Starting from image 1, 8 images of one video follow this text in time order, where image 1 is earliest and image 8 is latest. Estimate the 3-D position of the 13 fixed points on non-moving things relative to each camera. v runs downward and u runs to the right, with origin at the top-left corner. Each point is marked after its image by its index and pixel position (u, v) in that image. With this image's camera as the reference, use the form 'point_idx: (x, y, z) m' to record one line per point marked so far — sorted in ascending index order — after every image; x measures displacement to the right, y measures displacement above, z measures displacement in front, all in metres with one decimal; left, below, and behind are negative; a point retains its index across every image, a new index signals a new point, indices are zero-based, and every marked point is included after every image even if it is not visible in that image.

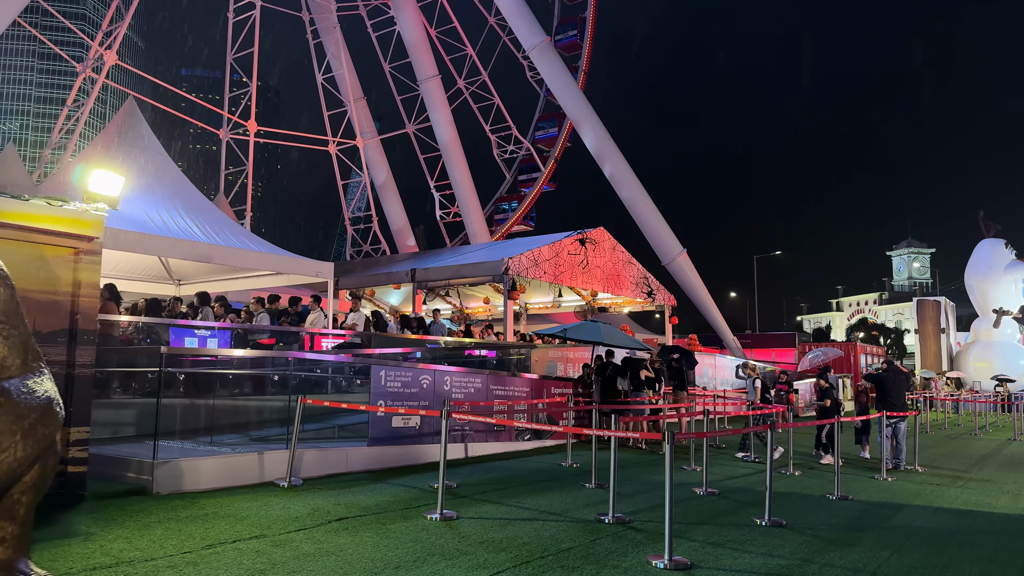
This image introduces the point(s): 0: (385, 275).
0: (-3.3, +0.3, +19.4) m
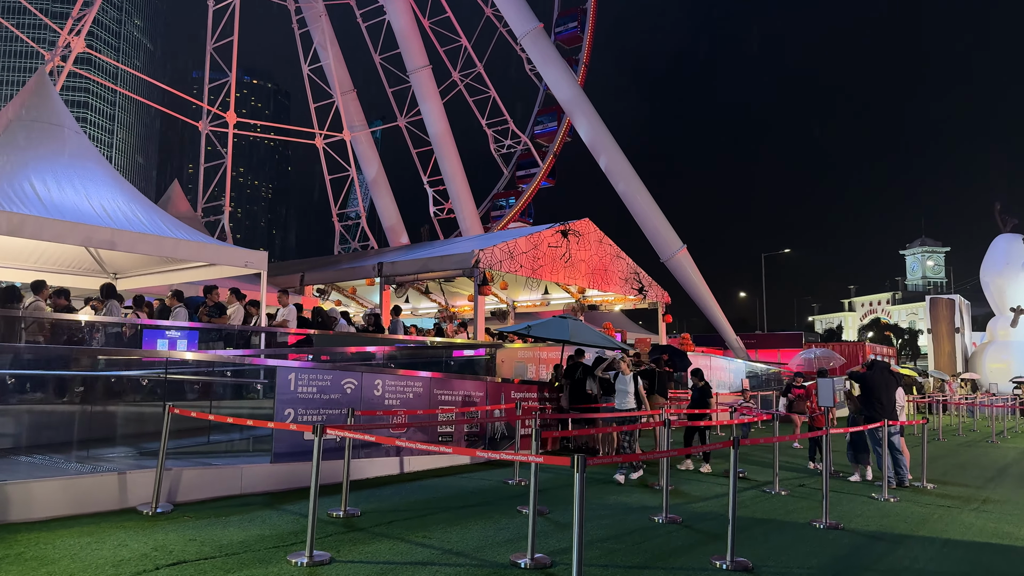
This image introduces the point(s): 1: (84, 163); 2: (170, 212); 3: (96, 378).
0: (-3.9, +0.5, +18.1) m
1: (-6.4, +2.0, +11.2) m
2: (-8.1, +1.8, +17.6) m
3: (-3.9, -0.8, +7.0) m
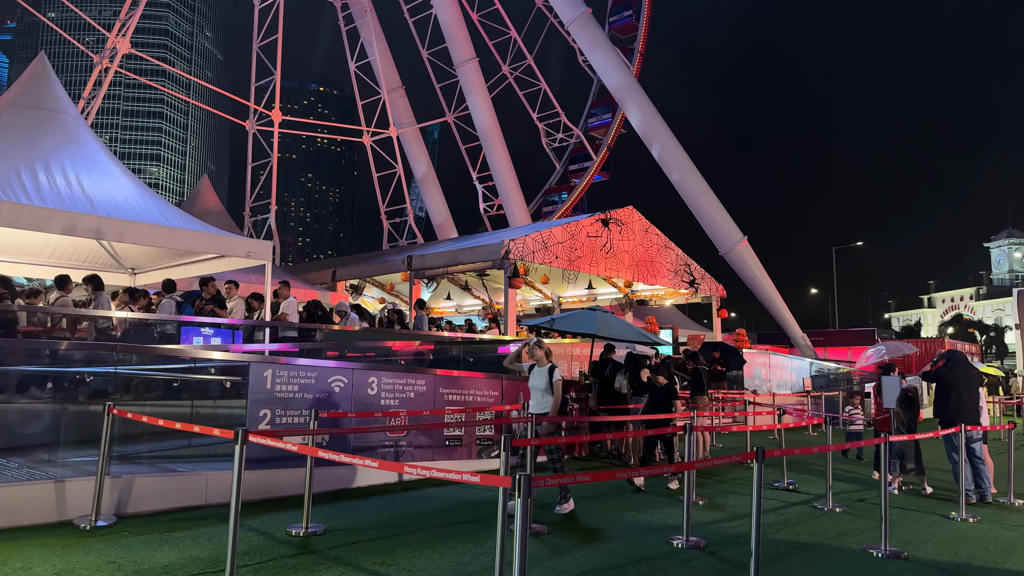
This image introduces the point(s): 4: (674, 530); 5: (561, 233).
0: (-3.0, +0.6, +17.4) m
1: (-6.2, +2.1, +10.7) m
2: (-7.3, +1.9, +17.3) m
3: (-3.9, -0.7, +6.3) m
4: (+1.4, -2.1, +6.3) m
5: (+1.1, +1.2, +16.5) m
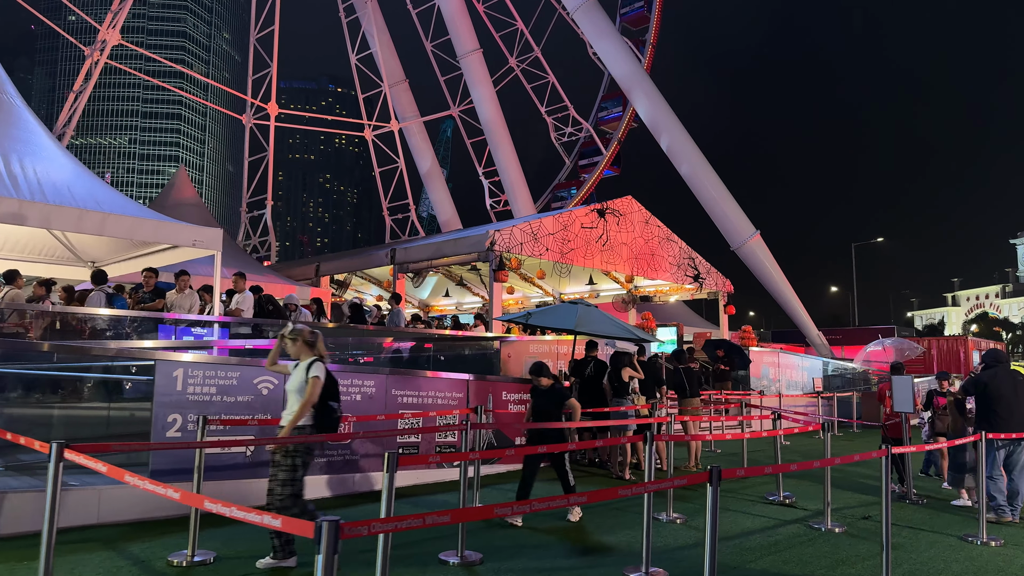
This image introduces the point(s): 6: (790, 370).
0: (-3.3, +0.7, +16.5) m
1: (-6.6, +2.2, +9.9) m
2: (-7.5, +2.0, +16.5) m
3: (-4.4, -0.6, +5.5) m
4: (+0.9, -1.9, +5.3) m
5: (+0.9, +1.3, +15.5) m
6: (+6.9, -2.0, +18.4) m
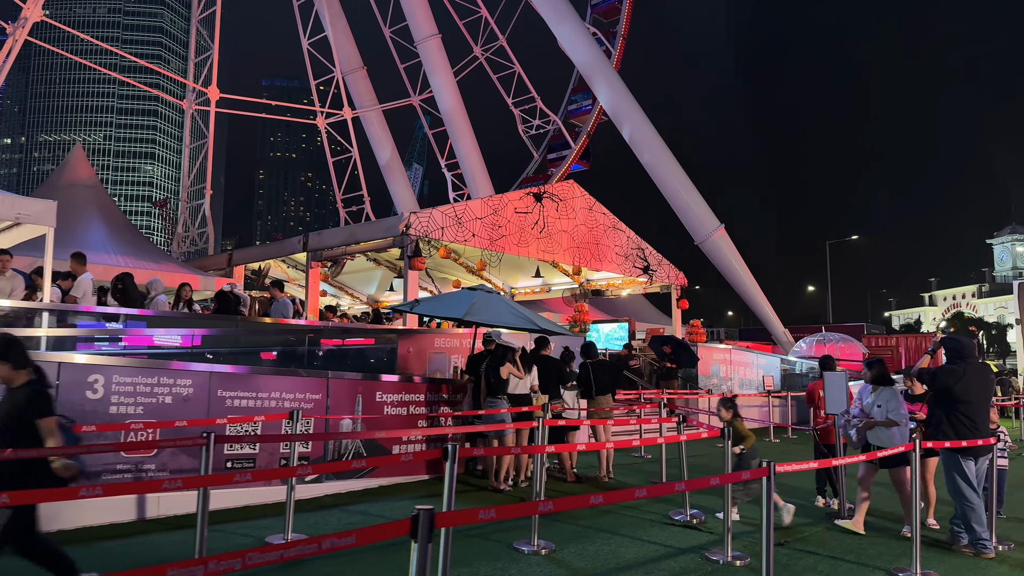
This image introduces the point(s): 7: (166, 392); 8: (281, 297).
0: (-4.7, +0.9, +15.1) m
1: (-7.9, +2.4, +8.5) m
2: (-9.0, +2.2, +15.0) m
3: (-5.7, -0.4, +4.0) m
4: (-0.4, -1.7, +4.0) m
5: (-0.6, +1.5, +14.2) m
6: (+5.3, -1.8, +17.2) m
7: (-2.9, -0.9, +6.3) m
8: (-3.3, -0.1, +10.7) m
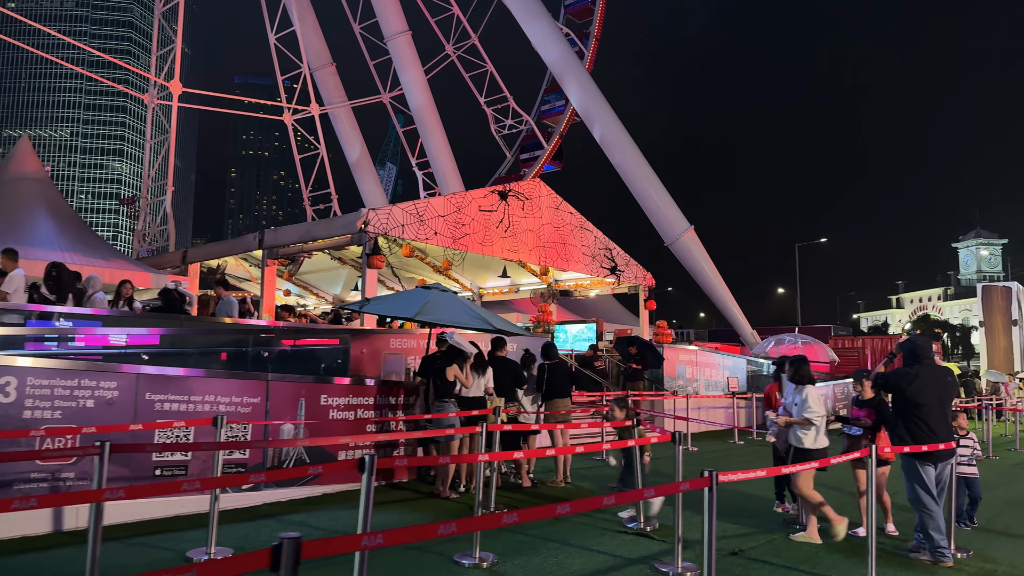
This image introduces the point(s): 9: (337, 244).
0: (-5.5, +0.9, +14.6) m
1: (-8.4, +2.4, +7.9) m
2: (-9.7, +2.2, +14.4) m
3: (-6.0, -0.4, +3.6) m
4: (-0.7, -1.7, +3.7) m
5: (-1.3, +1.5, +13.9) m
6: (+4.5, -1.9, +17.1) m
7: (-3.4, -0.8, +5.9) m
8: (-3.9, -0.1, +10.3) m
9: (-3.1, +0.8, +13.3) m
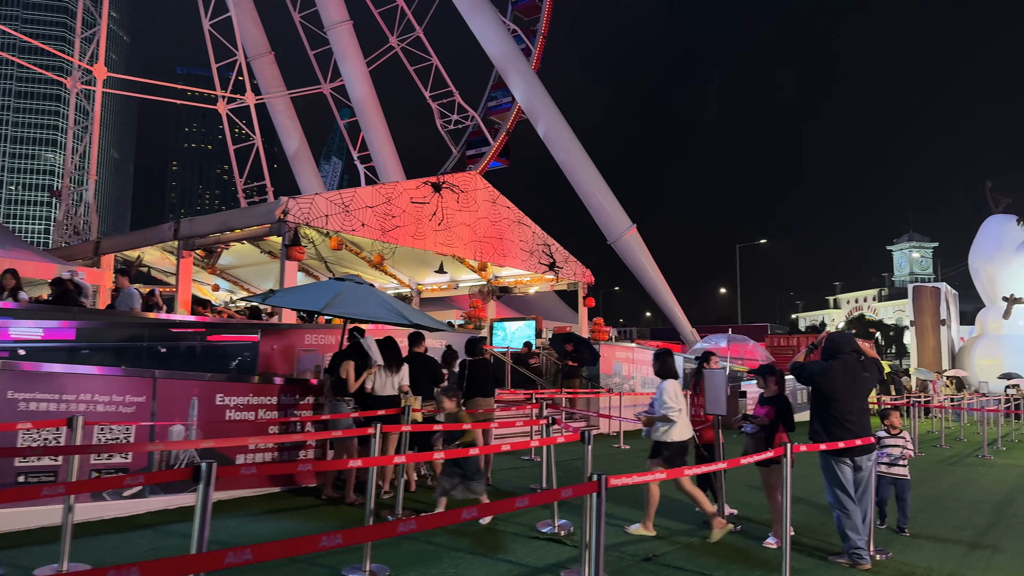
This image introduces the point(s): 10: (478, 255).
0: (-6.7, +1.0, +13.8) m
1: (-9.2, +2.6, +6.9) m
2: (-10.9, +2.4, +13.3) m
3: (-6.6, -0.3, +2.7) m
4: (-1.3, -1.6, +3.2) m
5: (-2.5, +1.6, +13.3) m
6: (+3.1, -1.8, +16.9) m
7: (-4.1, -0.7, +5.3) m
8: (-4.9, 0.0, +9.6) m
9: (-4.3, +0.9, +12.7) m
10: (-0.7, +0.7, +15.9) m
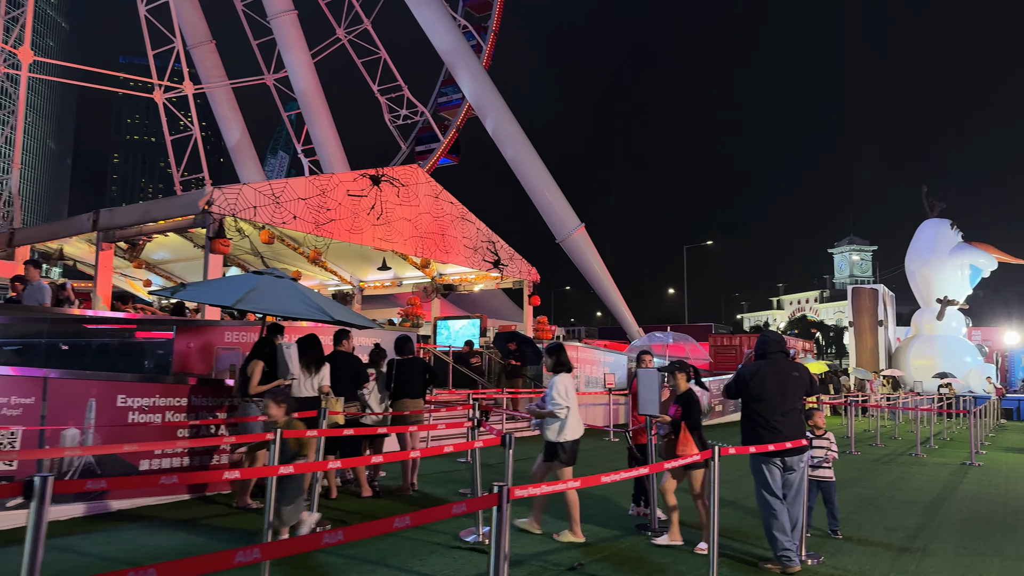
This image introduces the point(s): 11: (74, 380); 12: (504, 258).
0: (-7.8, +1.2, +13.0) m
1: (-9.8, +2.7, +6.0) m
2: (-11.9, +2.5, +12.2) m
3: (-6.9, -0.2, +2.0) m
4: (-1.7, -1.6, +2.8) m
5: (-3.5, +1.7, +12.8) m
6: (+1.8, -1.8, +16.8) m
7: (-4.6, -0.6, +4.7) m
8: (-5.7, +0.1, +8.9) m
9: (-5.3, +1.0, +12.0) m
10: (-1.9, +0.8, +15.5) m
11: (-3.6, -0.7, +6.2) m
12: (-0.2, +0.7, +18.0) m
